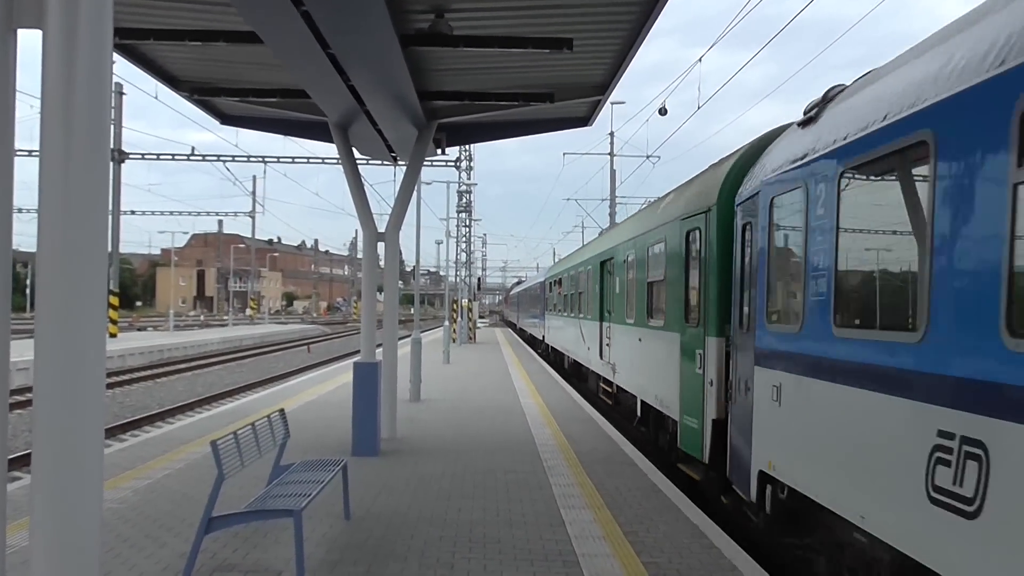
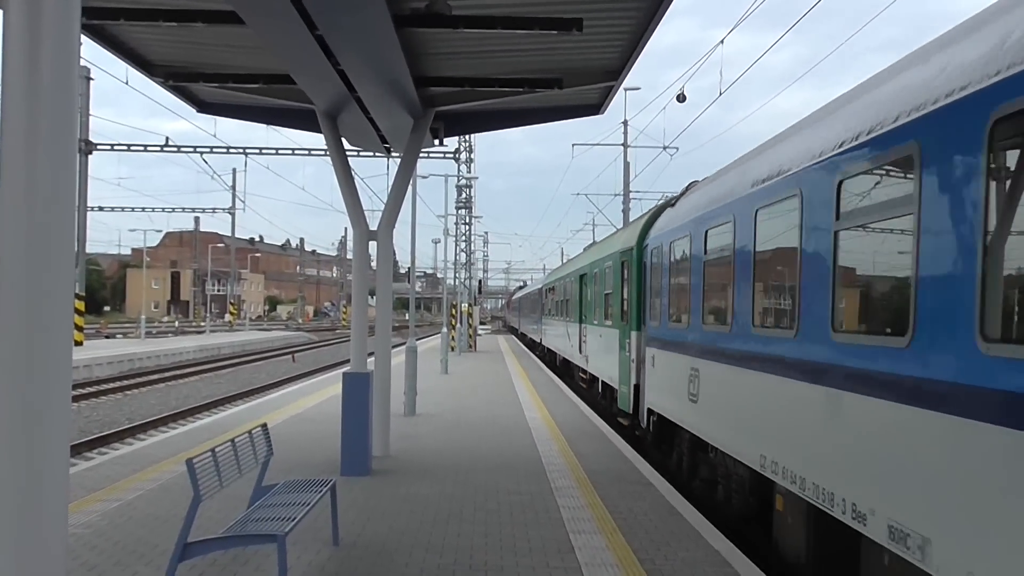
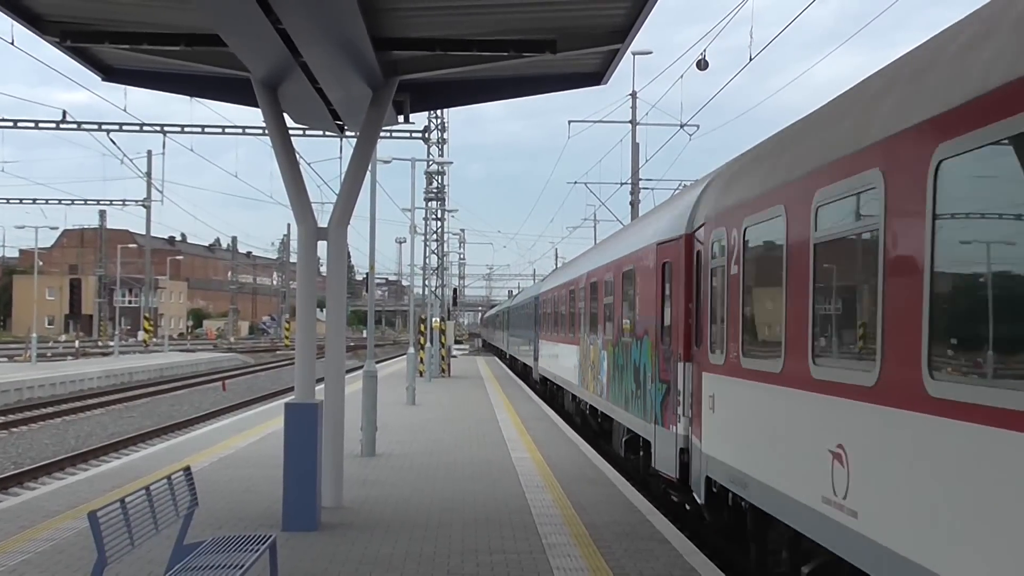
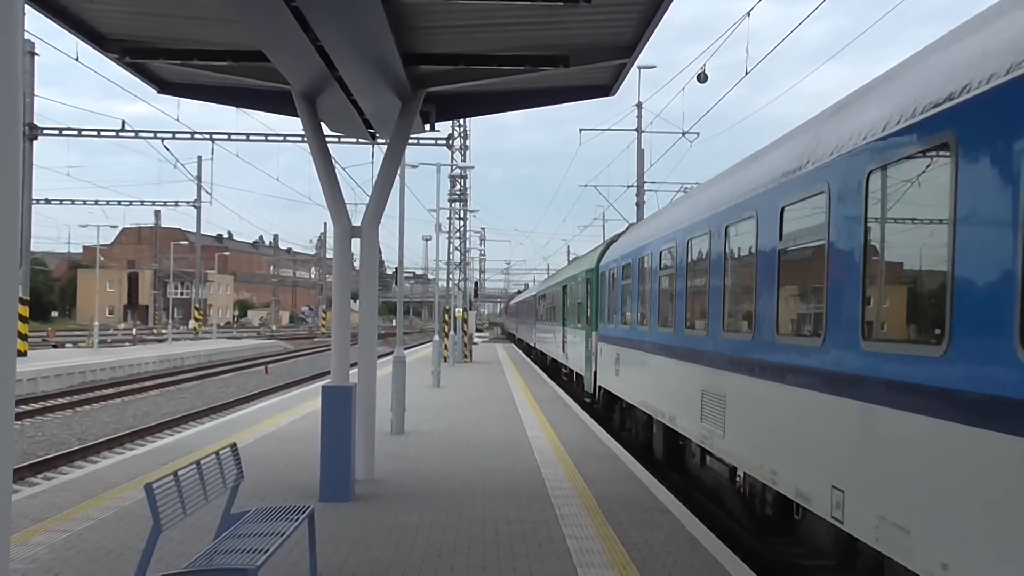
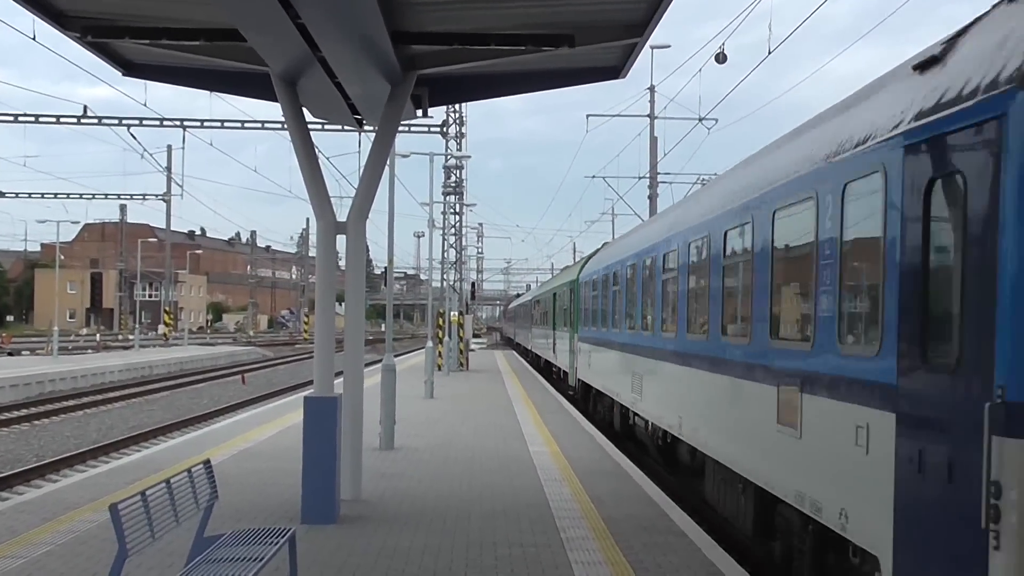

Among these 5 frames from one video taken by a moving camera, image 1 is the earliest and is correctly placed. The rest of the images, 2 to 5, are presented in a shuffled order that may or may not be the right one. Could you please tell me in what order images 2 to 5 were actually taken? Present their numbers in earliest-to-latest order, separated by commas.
2, 4, 5, 3
